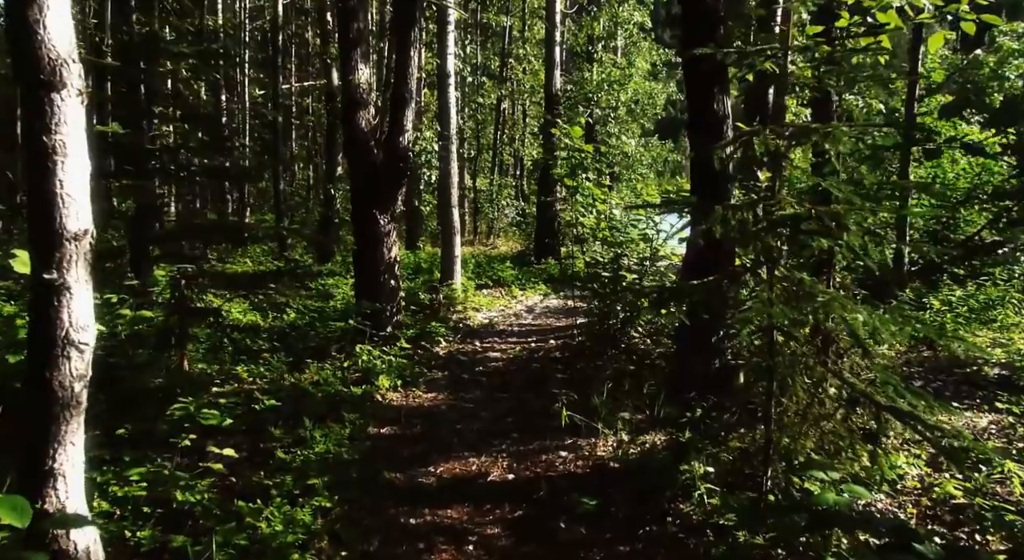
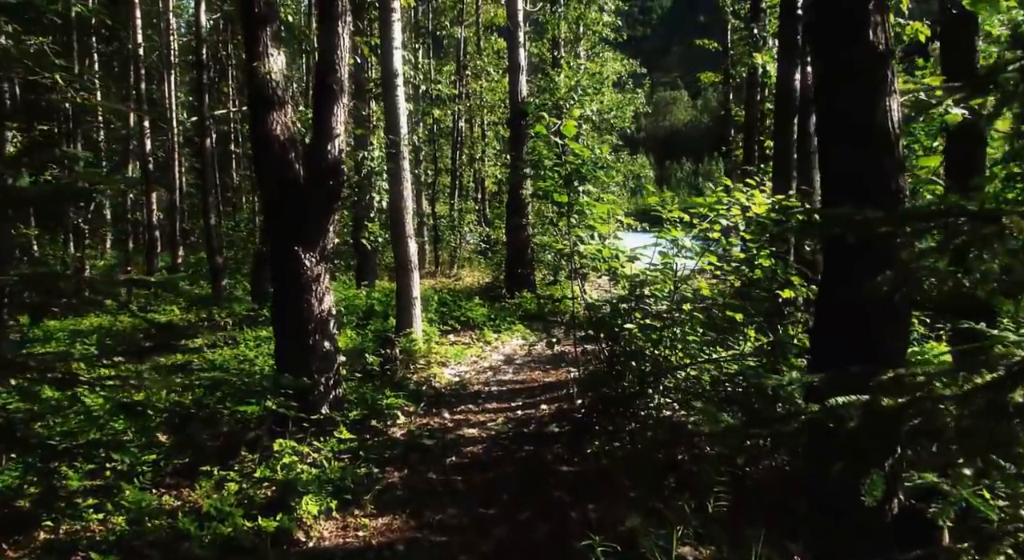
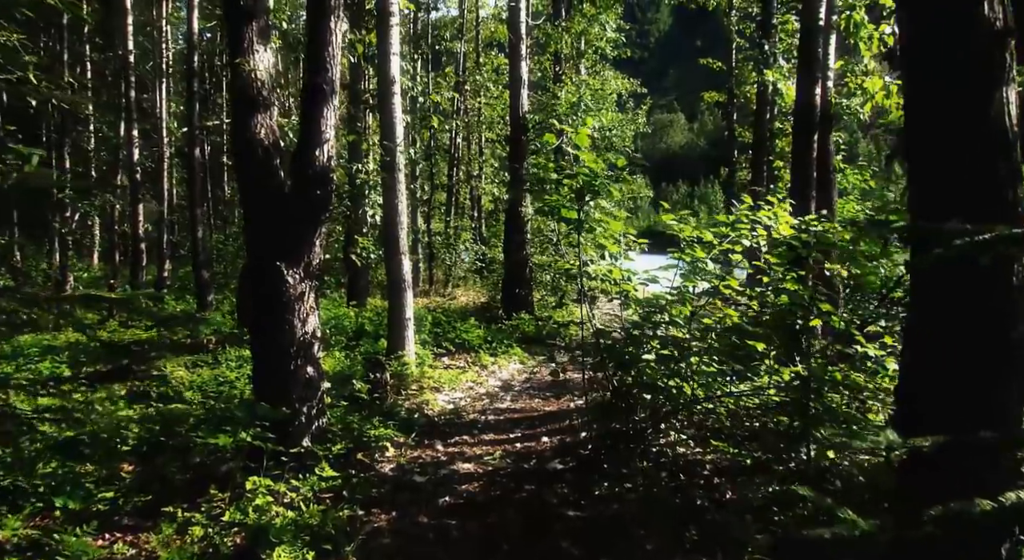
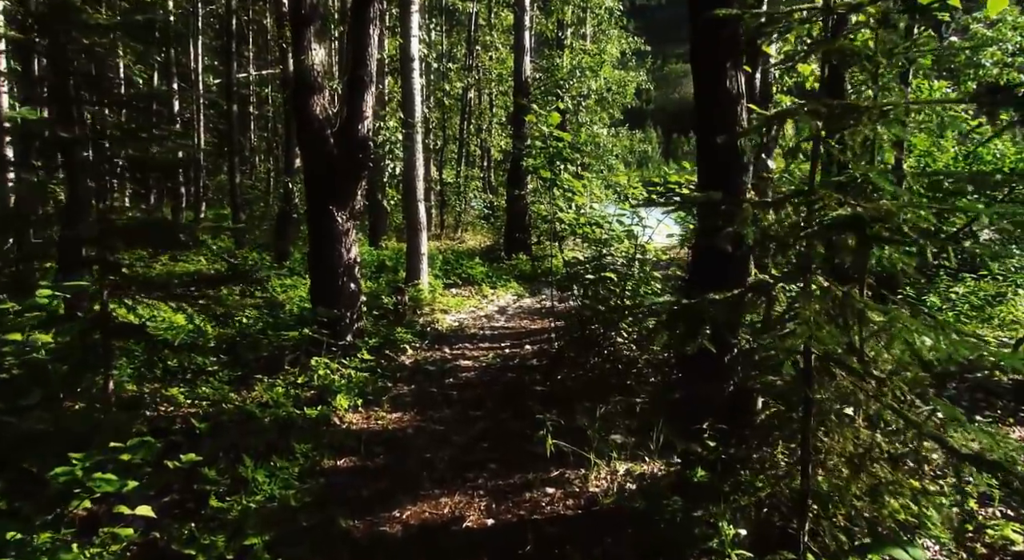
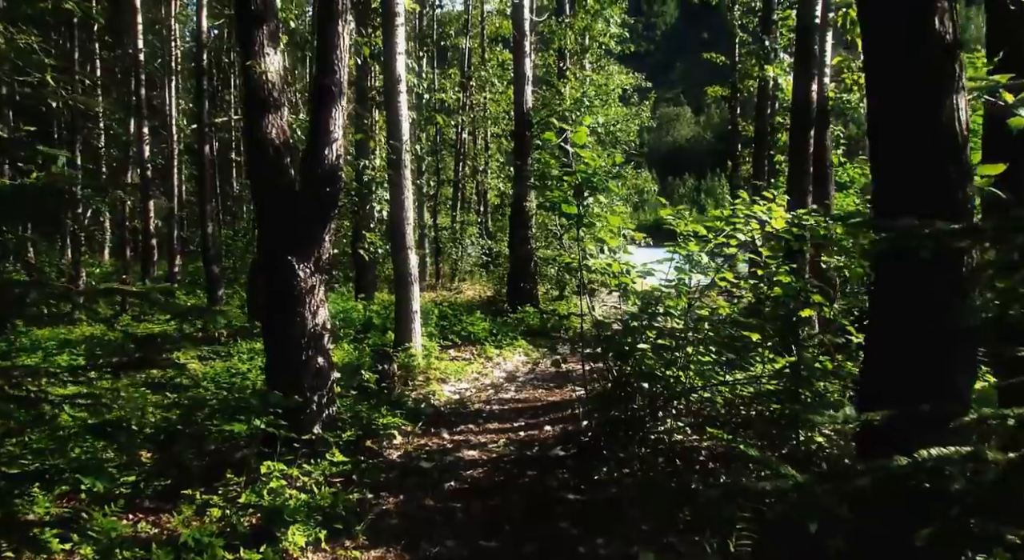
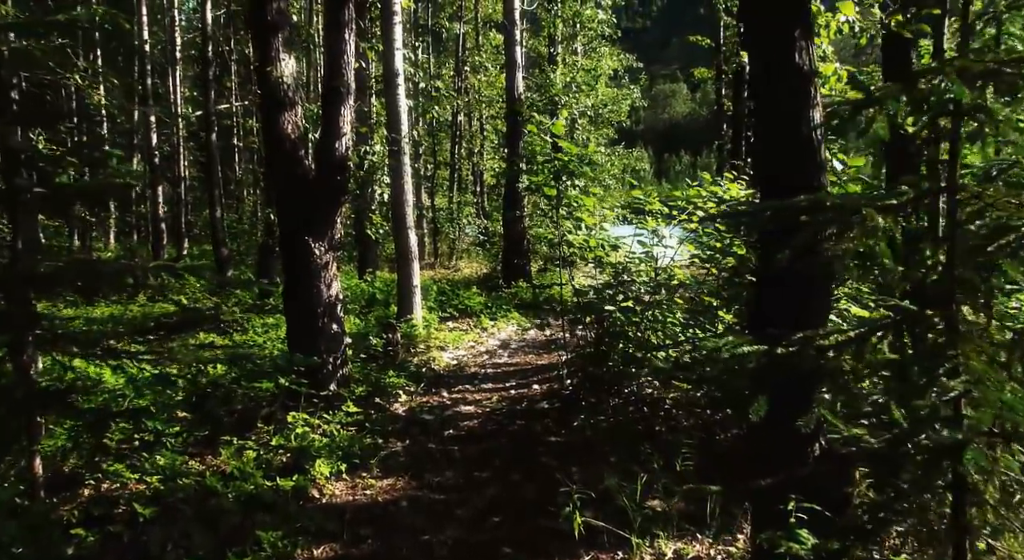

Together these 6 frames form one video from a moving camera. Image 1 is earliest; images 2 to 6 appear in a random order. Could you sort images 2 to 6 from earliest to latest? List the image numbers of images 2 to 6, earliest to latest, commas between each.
4, 6, 2, 5, 3
